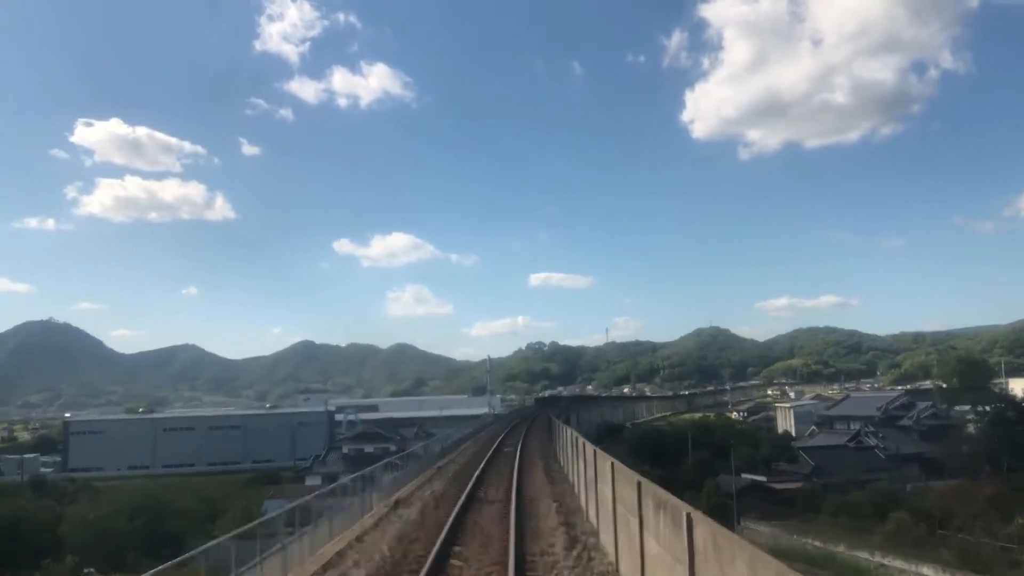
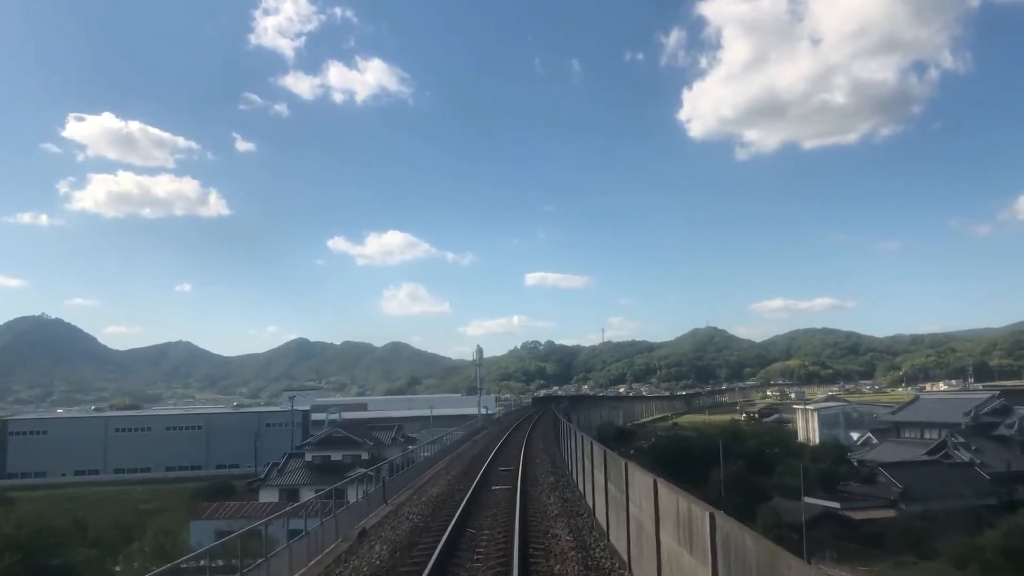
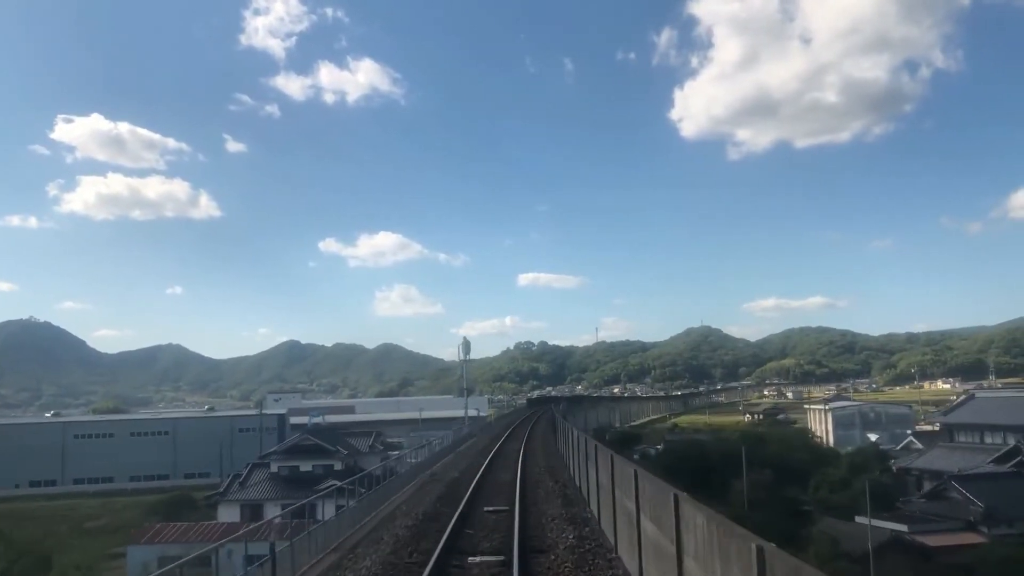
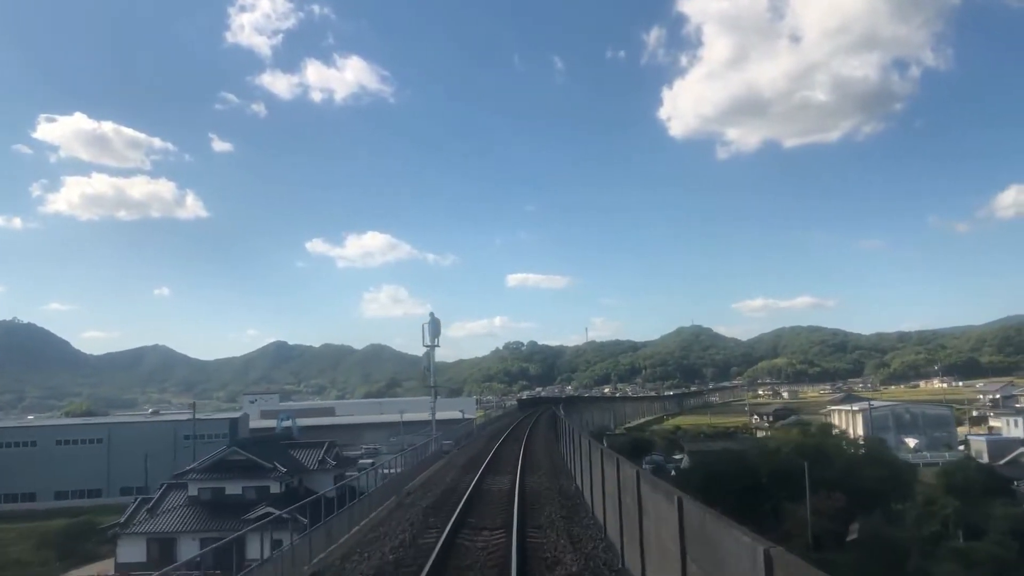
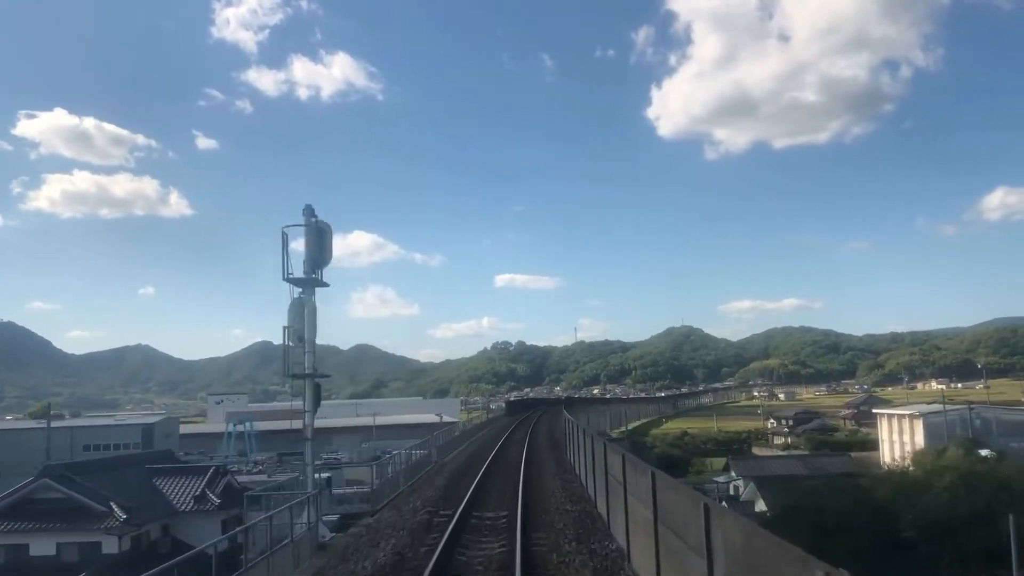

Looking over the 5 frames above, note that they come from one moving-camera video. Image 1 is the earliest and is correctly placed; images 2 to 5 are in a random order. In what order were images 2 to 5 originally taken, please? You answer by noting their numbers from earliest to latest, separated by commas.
2, 3, 4, 5
